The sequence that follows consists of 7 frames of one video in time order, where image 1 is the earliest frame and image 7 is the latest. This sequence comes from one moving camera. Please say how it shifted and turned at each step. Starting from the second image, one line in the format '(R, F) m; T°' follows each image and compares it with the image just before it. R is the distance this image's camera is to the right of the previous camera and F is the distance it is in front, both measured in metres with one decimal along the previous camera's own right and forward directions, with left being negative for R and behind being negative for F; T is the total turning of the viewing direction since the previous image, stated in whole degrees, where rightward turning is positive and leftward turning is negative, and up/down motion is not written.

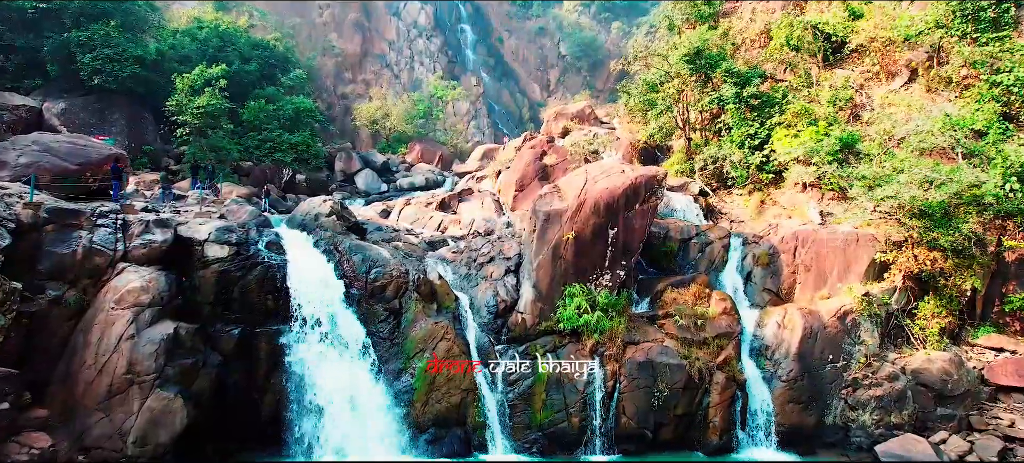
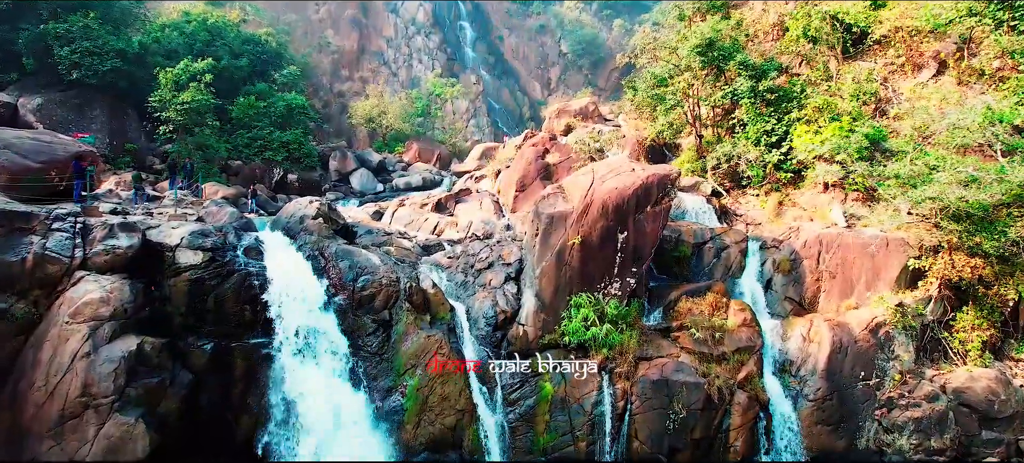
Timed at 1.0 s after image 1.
(0.0, +1.0) m; 0°
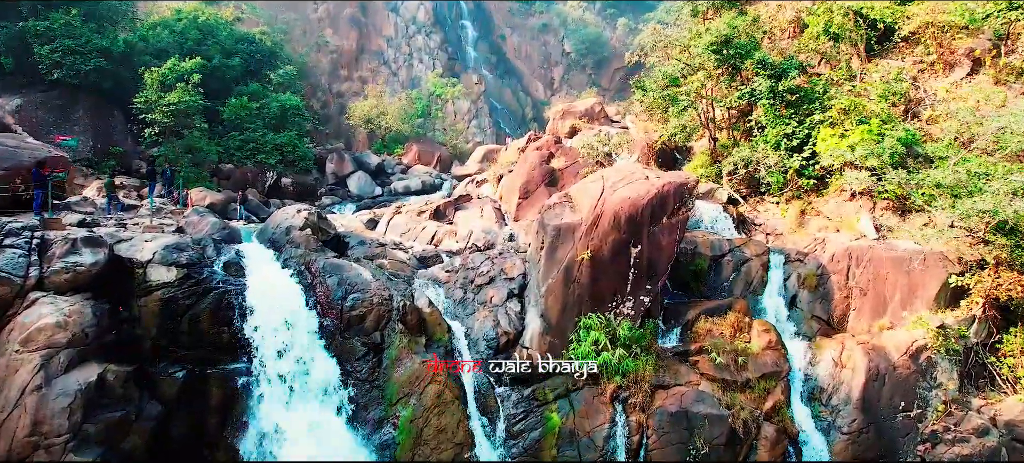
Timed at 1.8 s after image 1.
(0.0, +1.0) m; 0°
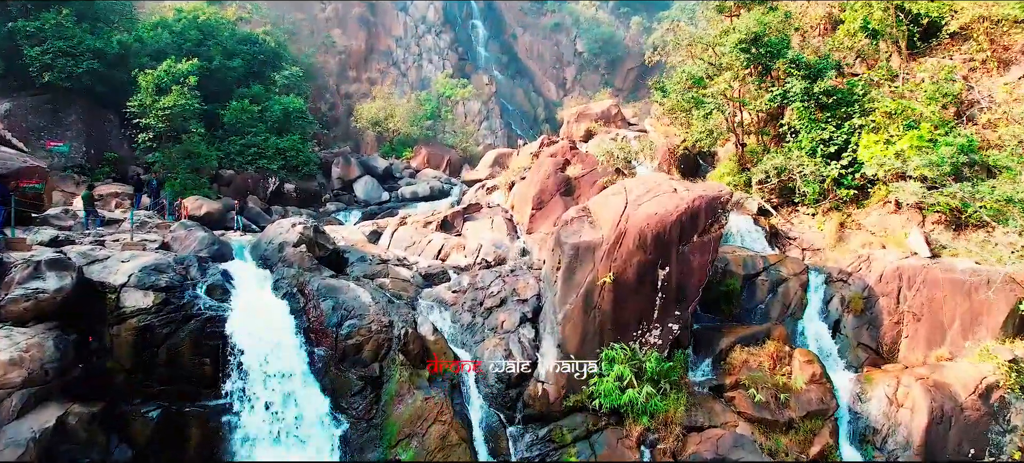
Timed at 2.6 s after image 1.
(0.0, +1.1) m; -1°
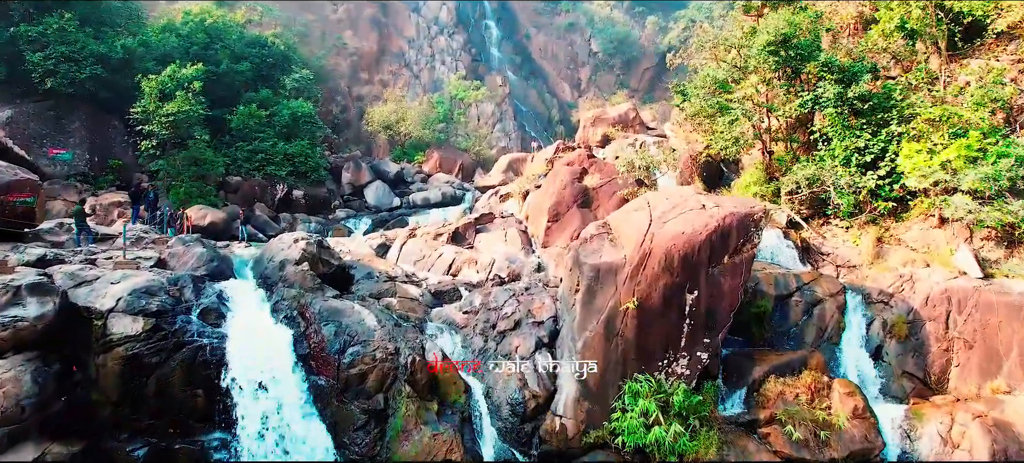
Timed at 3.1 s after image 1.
(0.0, +0.7) m; -1°
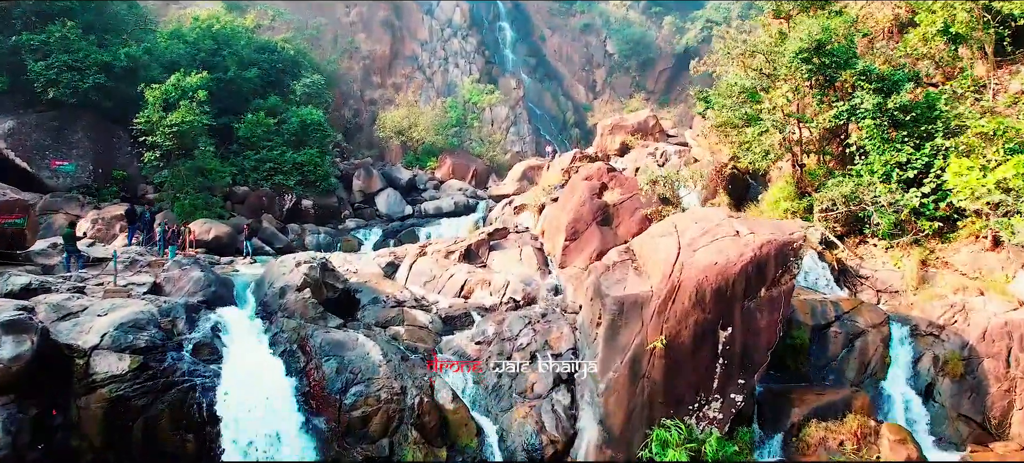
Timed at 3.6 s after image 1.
(0.0, +0.7) m; -1°
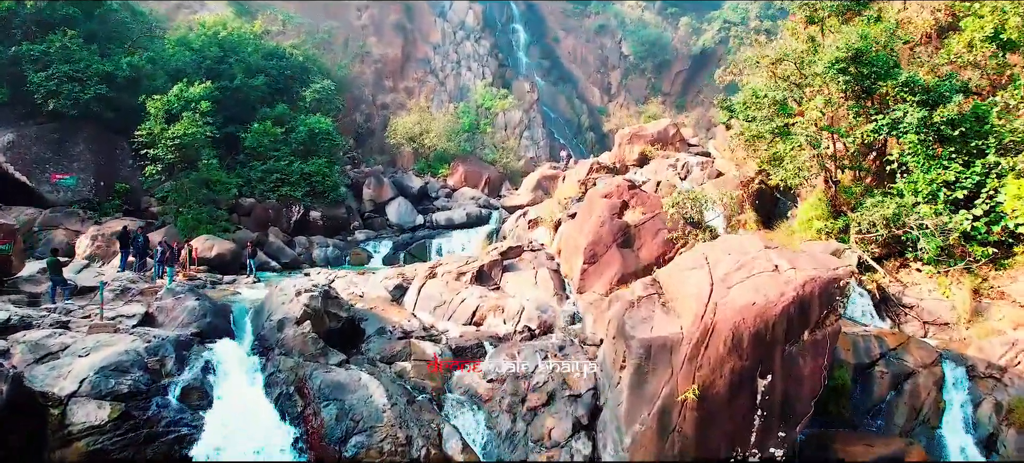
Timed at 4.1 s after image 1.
(0.0, +0.8) m; -1°
